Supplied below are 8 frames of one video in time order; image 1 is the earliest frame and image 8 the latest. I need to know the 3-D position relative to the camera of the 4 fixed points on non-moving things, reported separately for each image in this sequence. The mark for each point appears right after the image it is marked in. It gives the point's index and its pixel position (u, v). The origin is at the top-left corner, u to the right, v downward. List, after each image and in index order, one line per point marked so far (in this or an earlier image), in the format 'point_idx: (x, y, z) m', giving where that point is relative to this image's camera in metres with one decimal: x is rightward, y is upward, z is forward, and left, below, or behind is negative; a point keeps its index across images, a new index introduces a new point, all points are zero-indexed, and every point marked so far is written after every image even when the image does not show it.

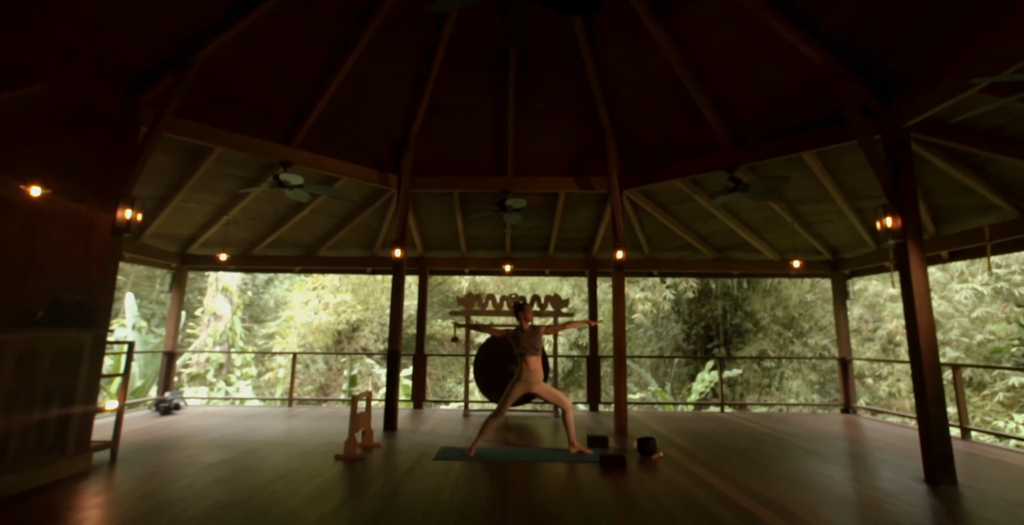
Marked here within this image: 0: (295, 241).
0: (-3.5, +0.4, +7.9) m
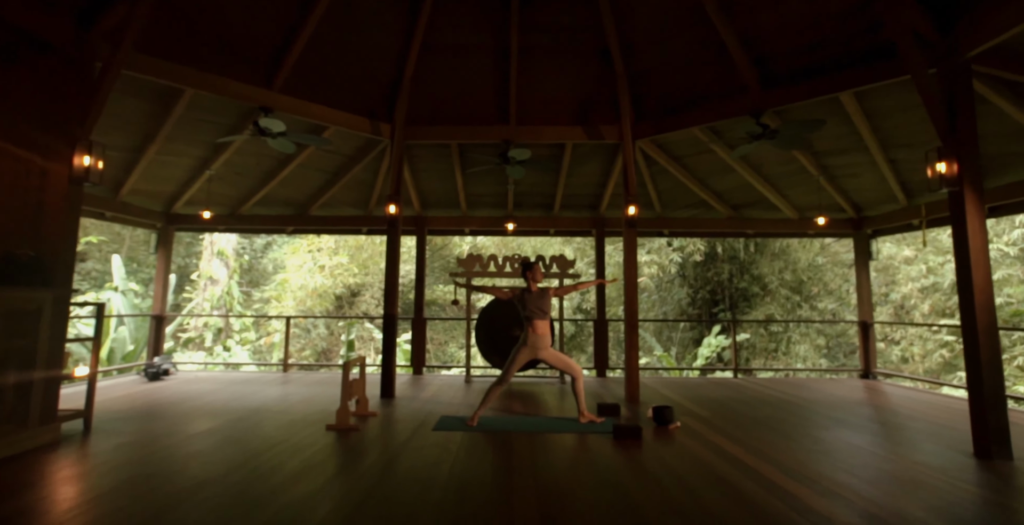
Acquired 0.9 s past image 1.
0: (-3.4, +1.0, +7.5) m
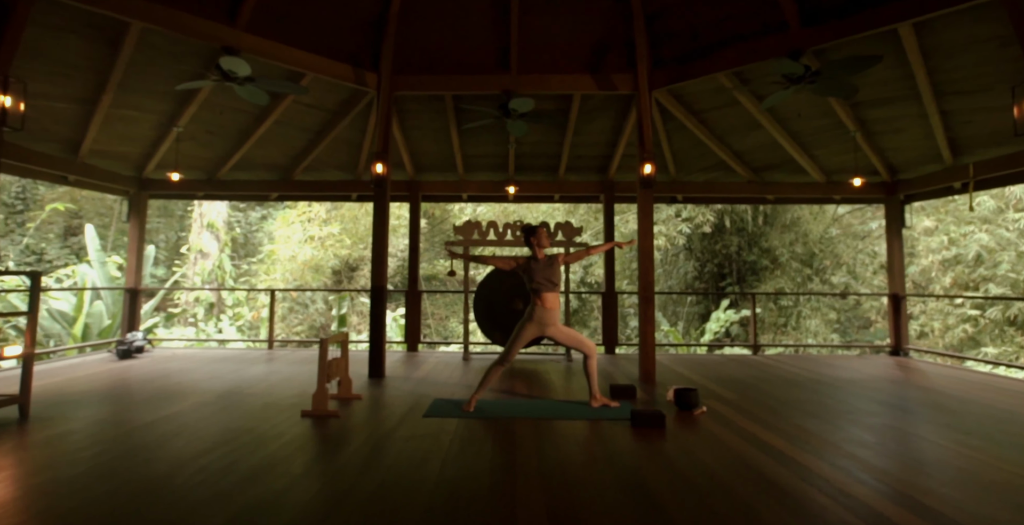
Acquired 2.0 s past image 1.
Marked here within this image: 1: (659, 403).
0: (-3.4, +1.4, +6.8) m
1: (+1.3, -1.2, +4.3) m
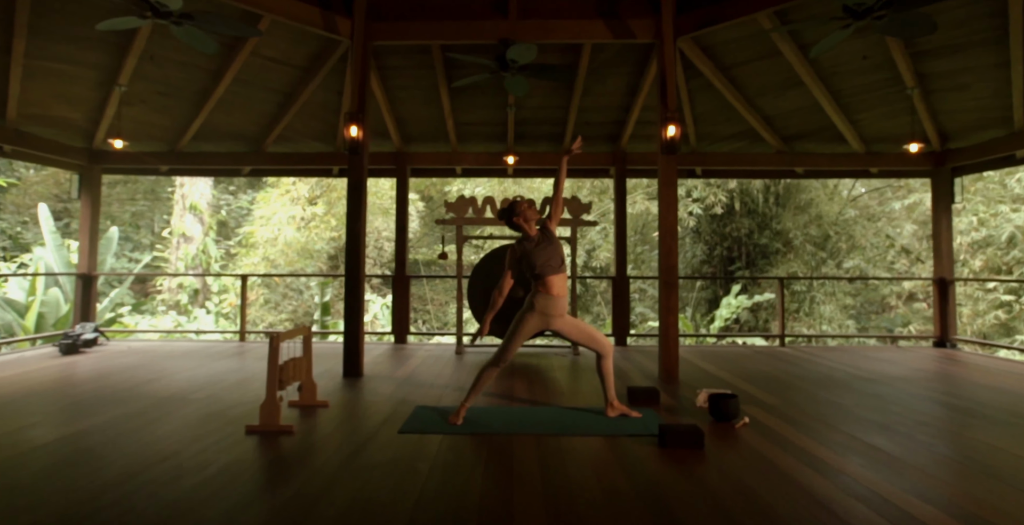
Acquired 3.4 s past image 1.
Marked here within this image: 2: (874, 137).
0: (-3.4, +1.6, +6.0) m
1: (+1.2, -1.0, +3.5) m
2: (+4.4, +1.5, +5.9) m
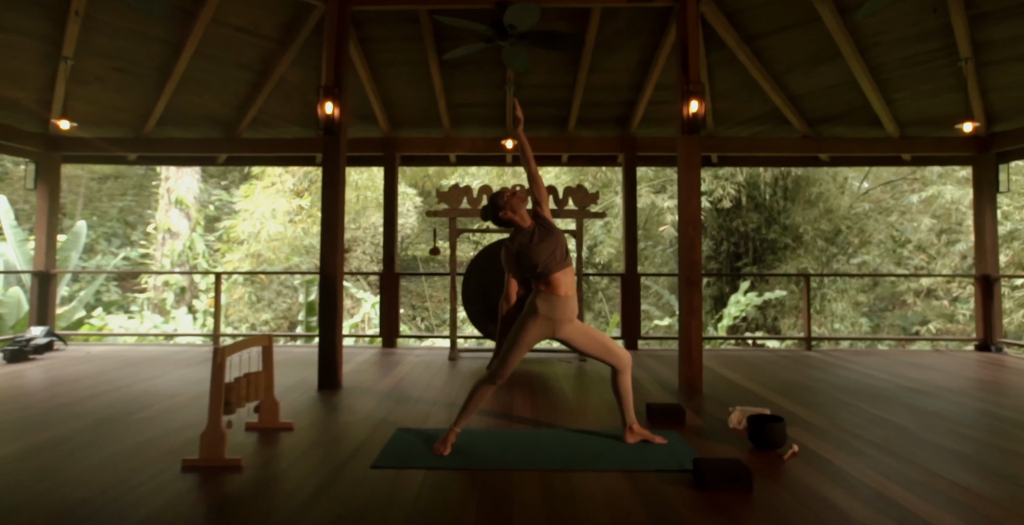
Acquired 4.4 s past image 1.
0: (-3.4, +1.7, +5.4) m
1: (+1.2, -1.0, +3.0) m
2: (+4.4, +1.6, +5.4) m
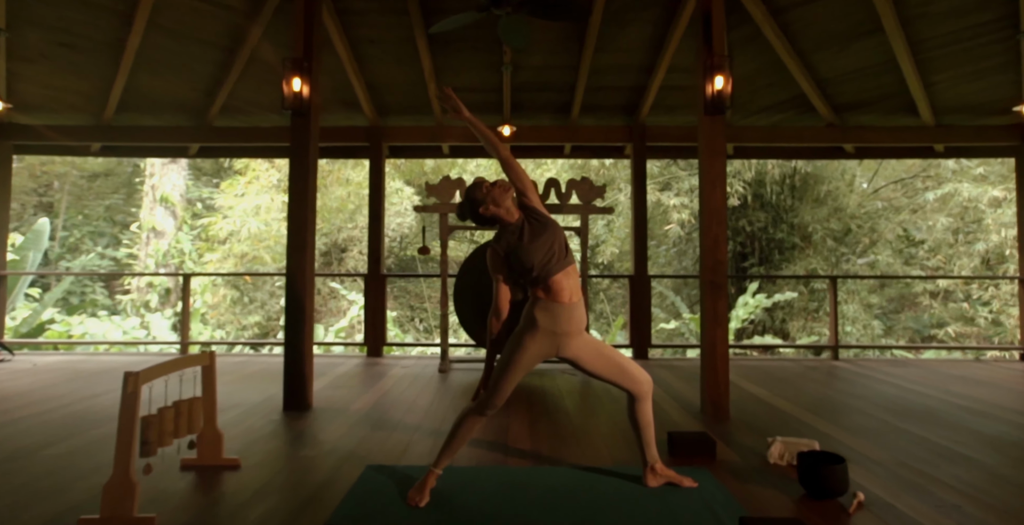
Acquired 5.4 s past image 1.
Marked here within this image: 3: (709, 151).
0: (-3.5, +1.7, +4.9) m
1: (+1.2, -1.0, +2.5) m
2: (+4.3, +1.6, +4.9) m
3: (+1.4, +0.8, +3.4) m
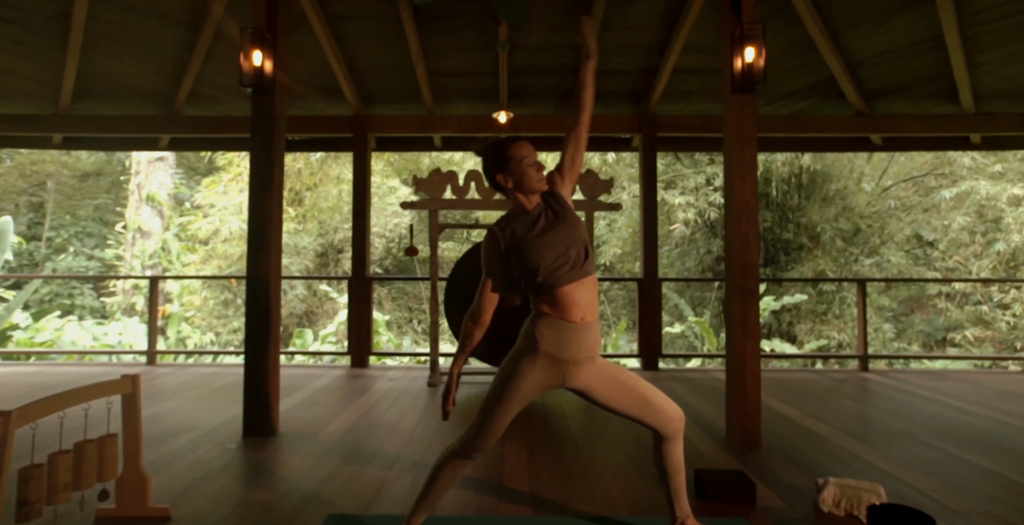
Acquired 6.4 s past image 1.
0: (-3.5, +1.6, +4.5) m
1: (+1.2, -1.0, +2.0) m
2: (+4.3, +1.5, +4.4) m
3: (+1.3, +0.7, +2.9) m
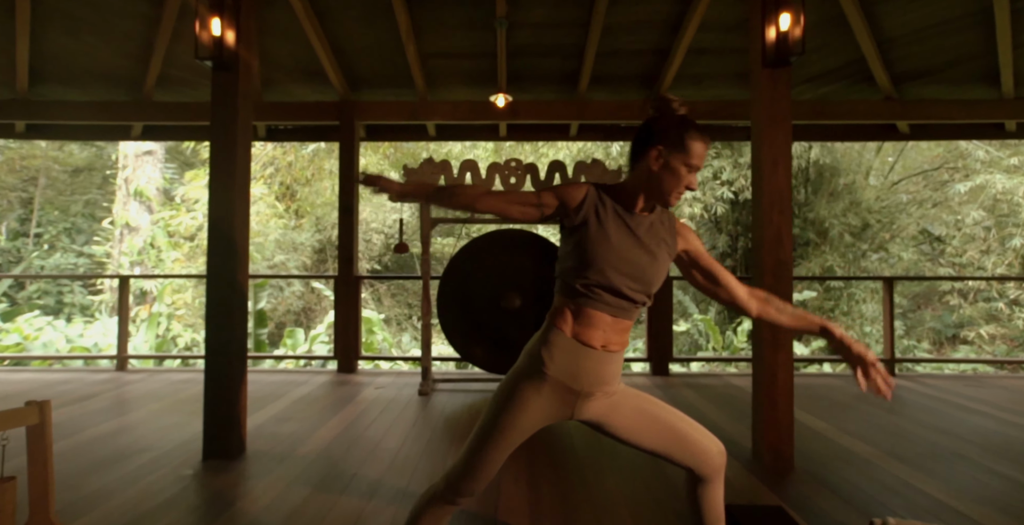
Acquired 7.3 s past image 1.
0: (-3.5, +1.7, +4.1) m
1: (+1.2, -1.0, +1.7) m
2: (+4.3, +1.6, +4.0) m
3: (+1.3, +0.8, +2.6) m
